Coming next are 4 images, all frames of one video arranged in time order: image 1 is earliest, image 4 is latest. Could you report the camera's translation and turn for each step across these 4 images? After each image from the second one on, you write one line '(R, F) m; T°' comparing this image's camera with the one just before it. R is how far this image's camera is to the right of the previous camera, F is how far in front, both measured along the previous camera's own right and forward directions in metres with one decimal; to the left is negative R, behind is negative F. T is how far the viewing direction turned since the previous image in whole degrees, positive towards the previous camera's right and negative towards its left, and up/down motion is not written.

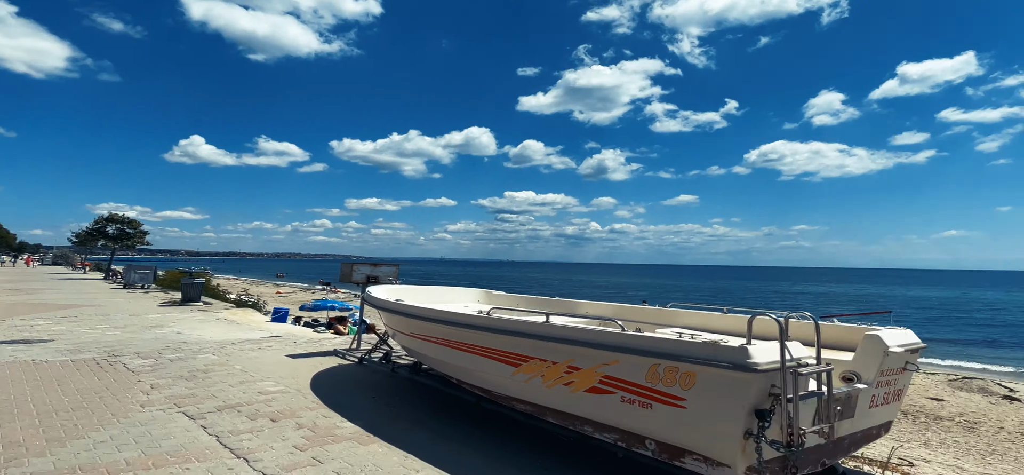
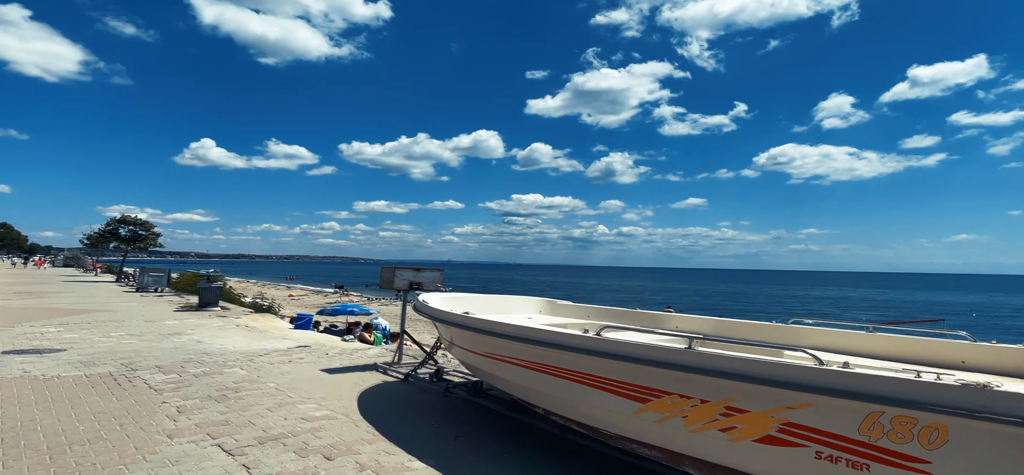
(-0.8, +0.9) m; -1°
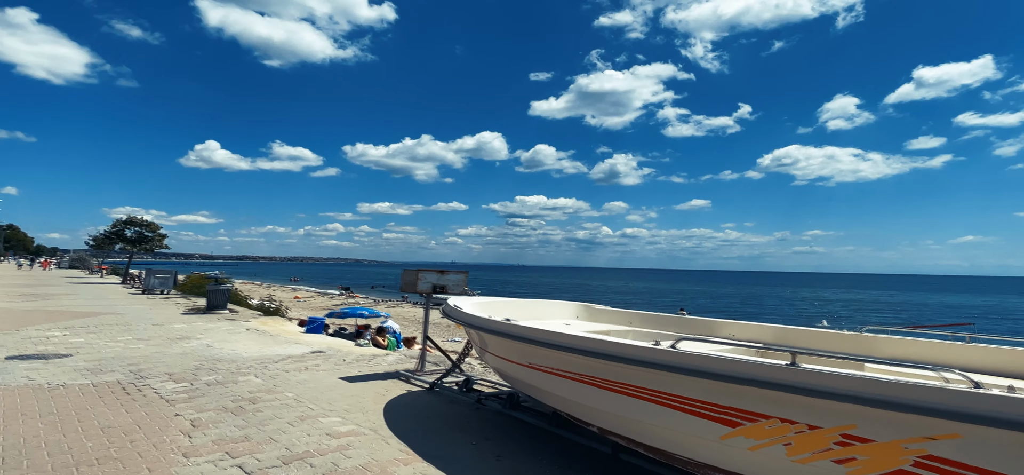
(-0.4, +0.4) m; 0°
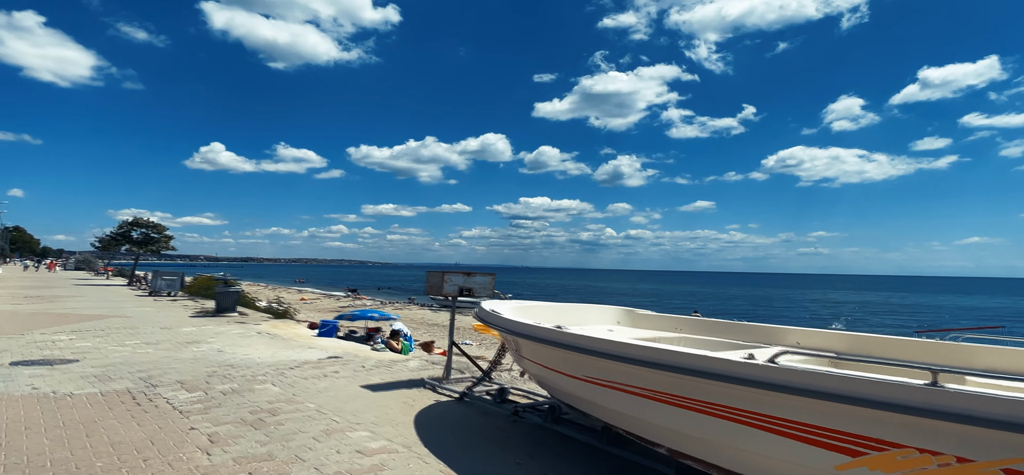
(-0.4, +0.4) m; 0°
